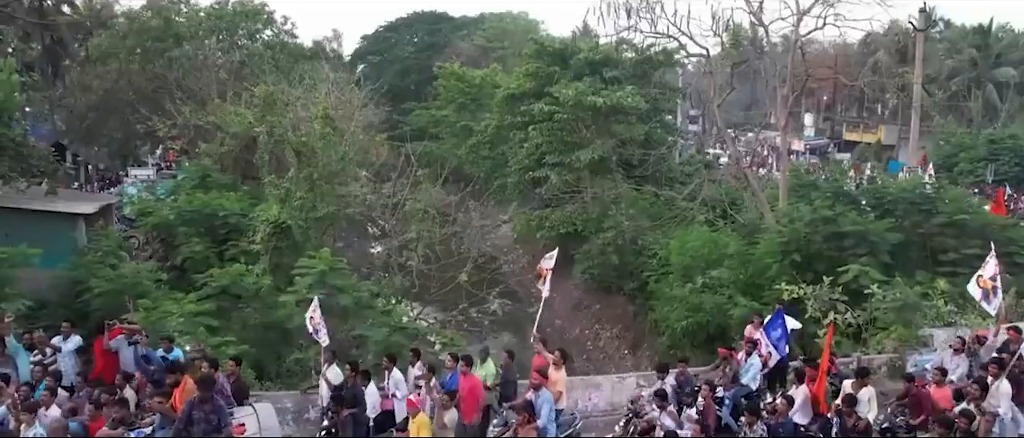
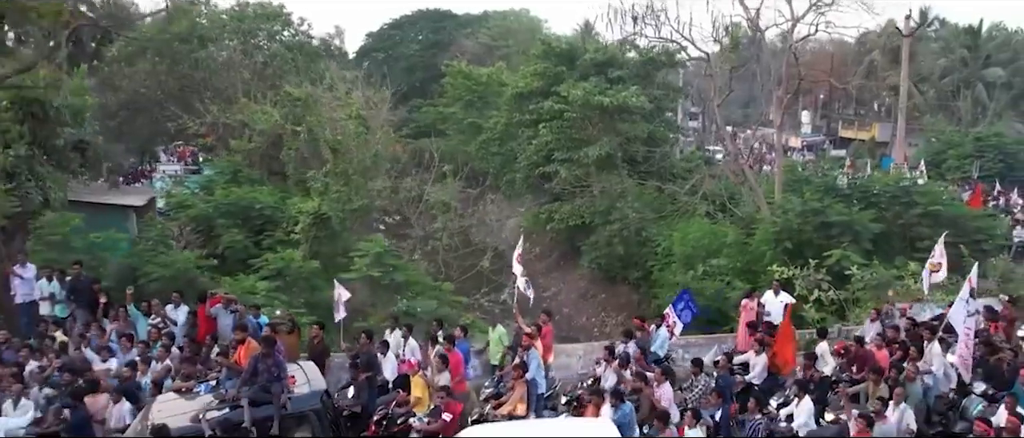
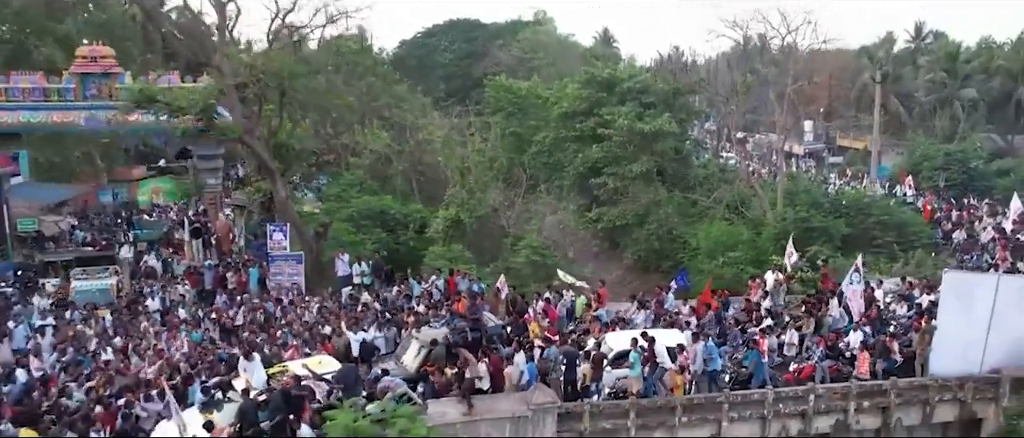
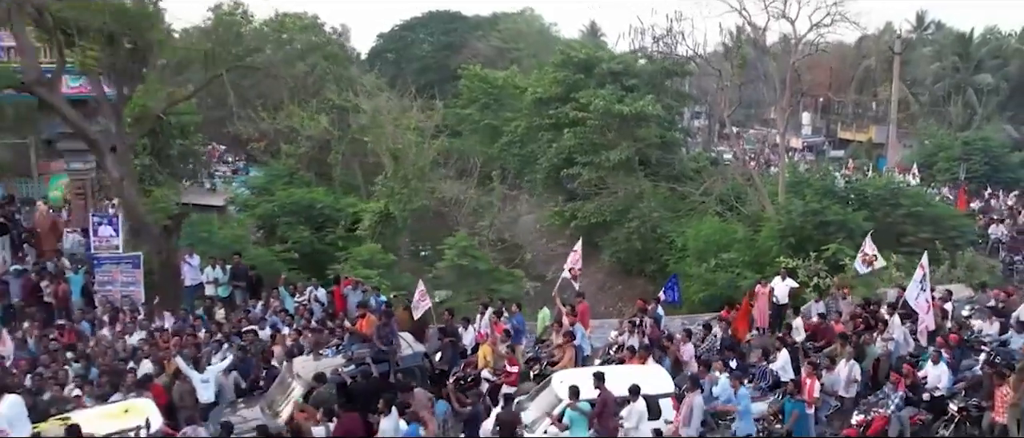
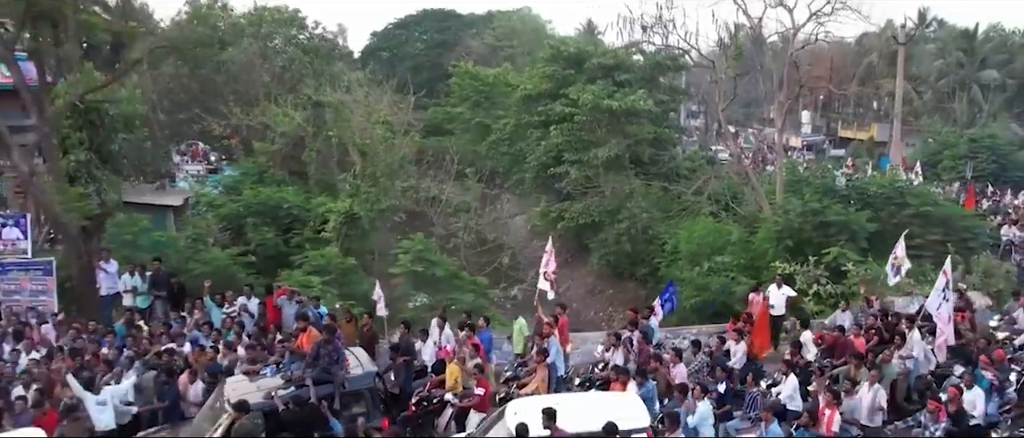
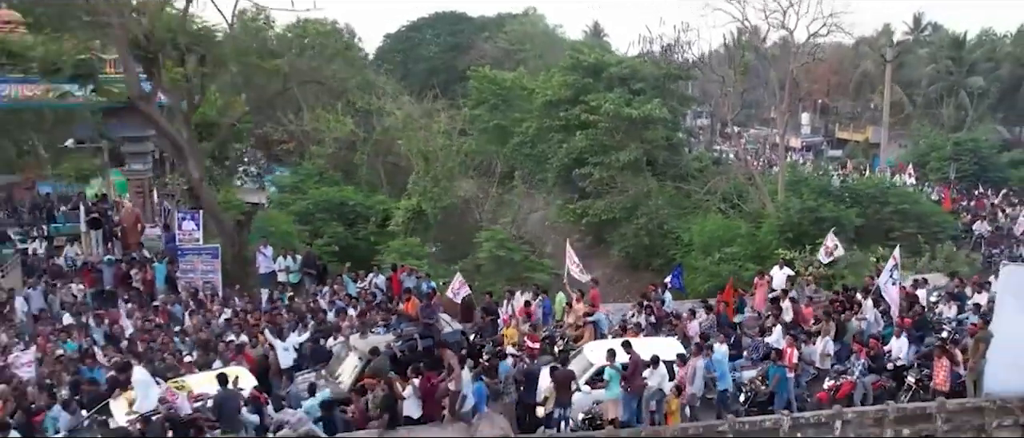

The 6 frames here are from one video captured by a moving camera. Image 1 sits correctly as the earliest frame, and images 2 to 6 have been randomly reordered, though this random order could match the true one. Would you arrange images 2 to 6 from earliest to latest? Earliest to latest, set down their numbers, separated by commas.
2, 5, 4, 6, 3
